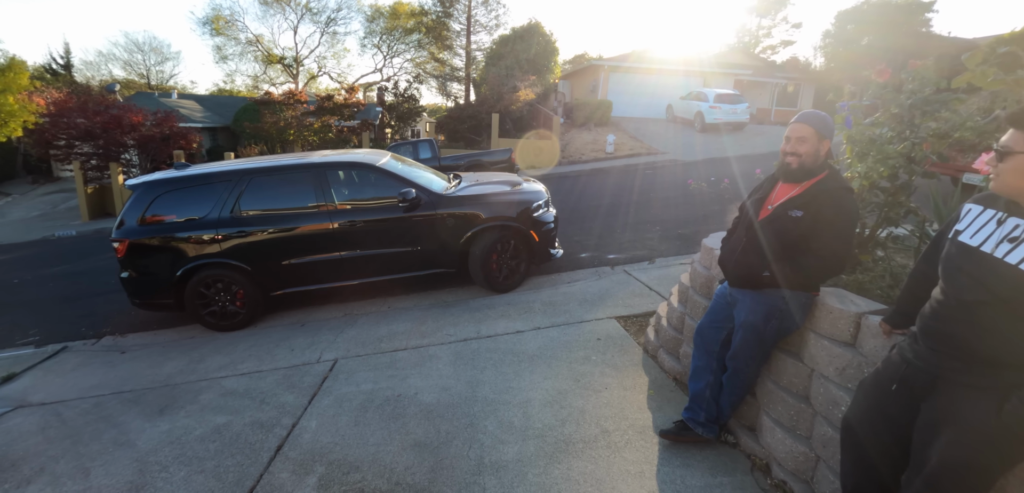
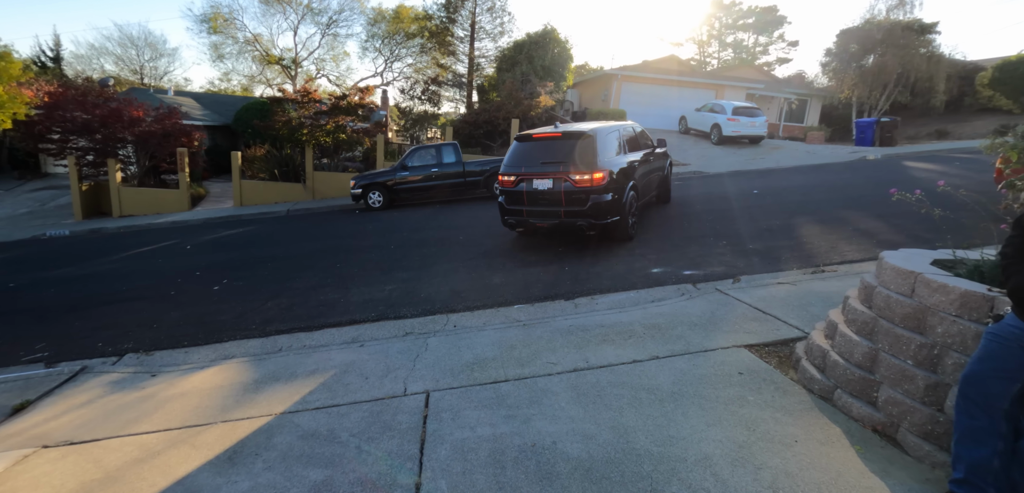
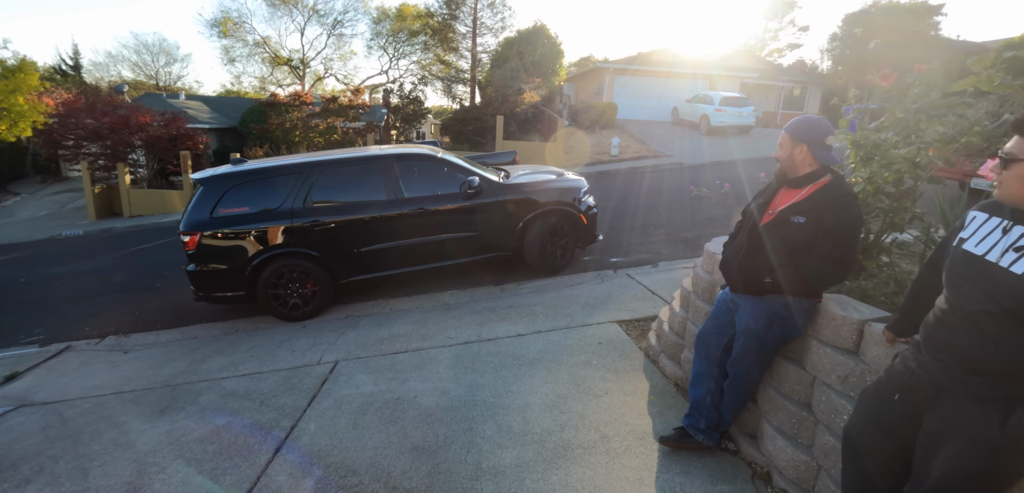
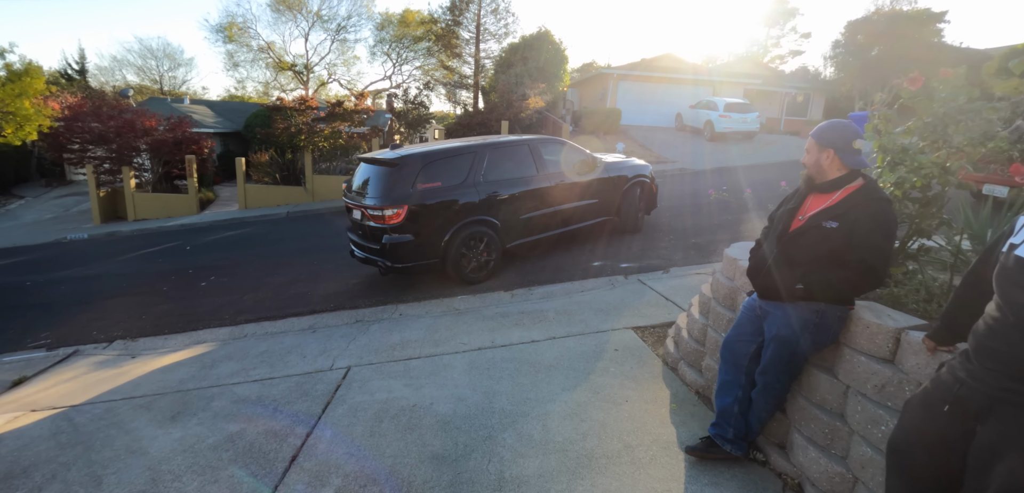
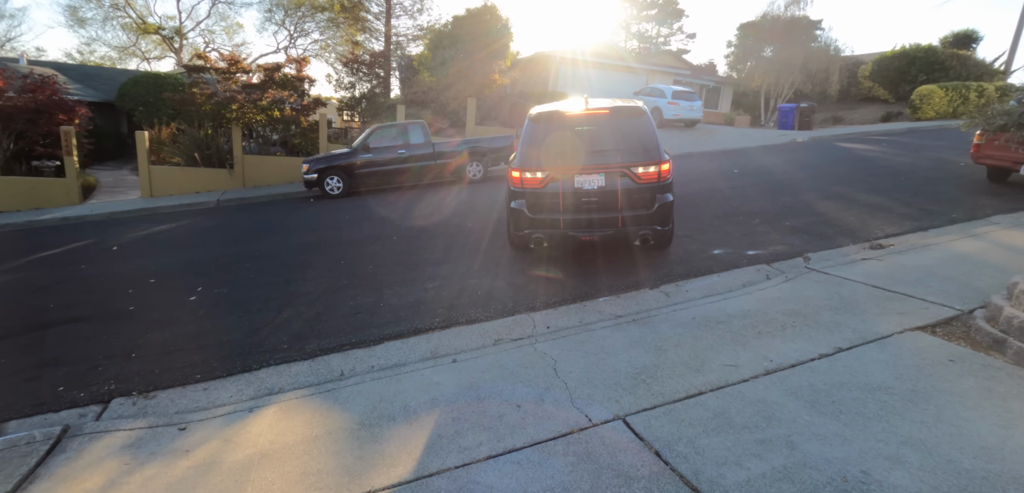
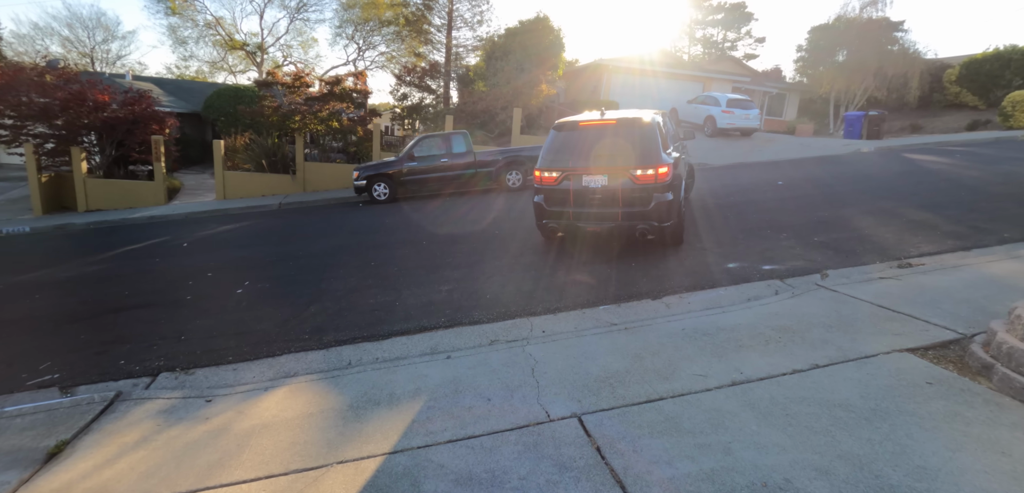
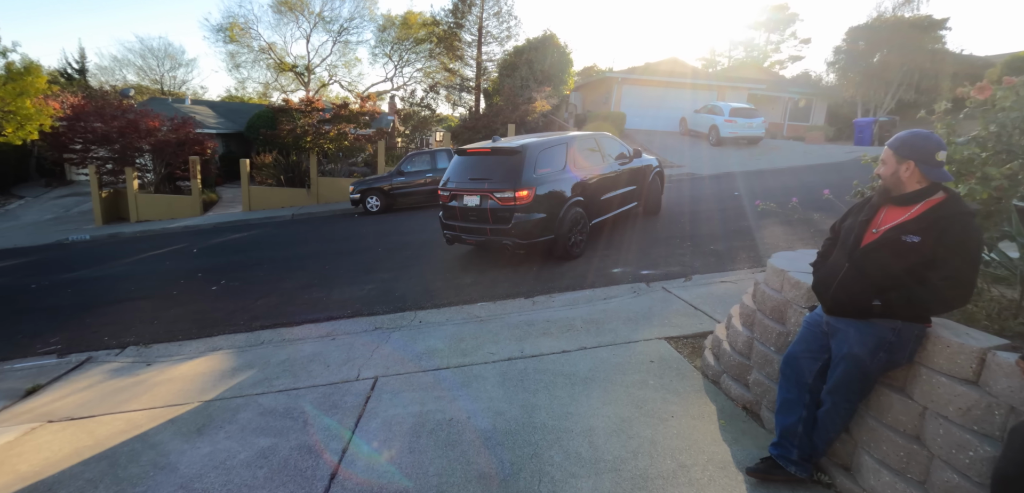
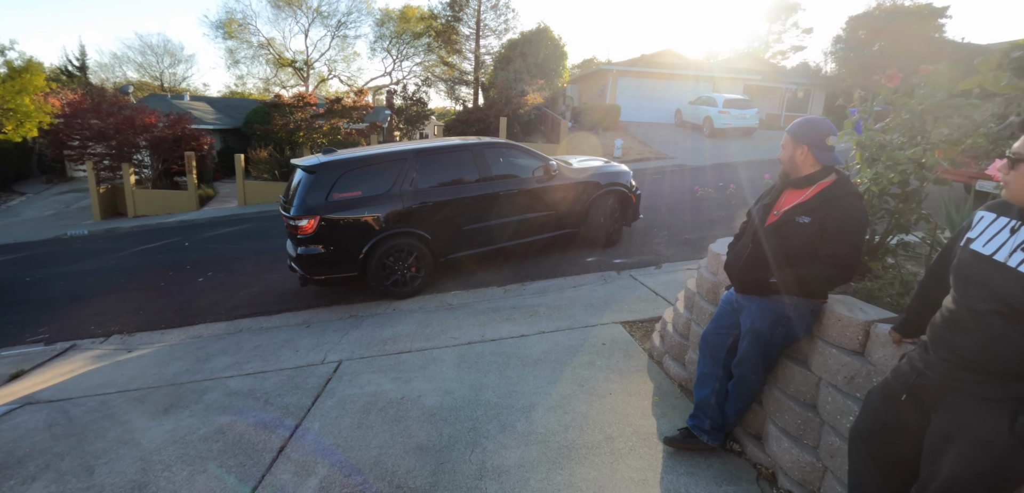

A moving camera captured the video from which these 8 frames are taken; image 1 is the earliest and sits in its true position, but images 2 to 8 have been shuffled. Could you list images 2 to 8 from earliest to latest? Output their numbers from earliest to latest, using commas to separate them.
3, 8, 4, 7, 2, 6, 5
